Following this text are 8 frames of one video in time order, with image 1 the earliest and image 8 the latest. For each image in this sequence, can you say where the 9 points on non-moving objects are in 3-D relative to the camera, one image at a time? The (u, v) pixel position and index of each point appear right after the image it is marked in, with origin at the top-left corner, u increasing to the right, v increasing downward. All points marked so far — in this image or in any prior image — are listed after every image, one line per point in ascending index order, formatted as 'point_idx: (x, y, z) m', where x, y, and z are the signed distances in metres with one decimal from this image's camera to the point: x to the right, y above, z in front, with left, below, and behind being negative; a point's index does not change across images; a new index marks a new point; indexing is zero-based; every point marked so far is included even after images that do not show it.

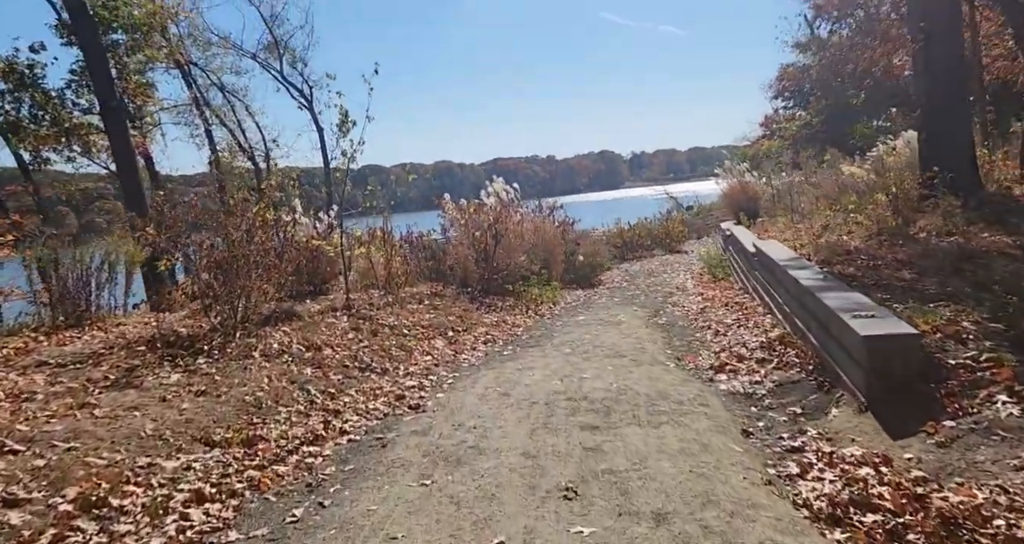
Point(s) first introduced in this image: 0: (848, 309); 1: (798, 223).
0: (+1.9, -0.2, +3.5) m
1: (+4.3, +0.7, +9.6) m
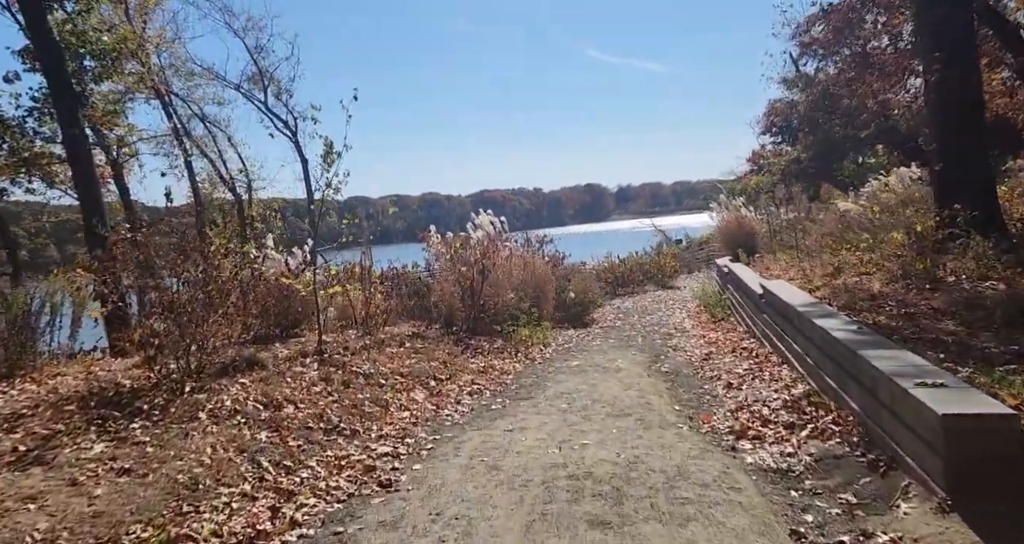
0: (+1.8, -0.5, +3.0) m
1: (+4.2, +0.1, +9.1) m
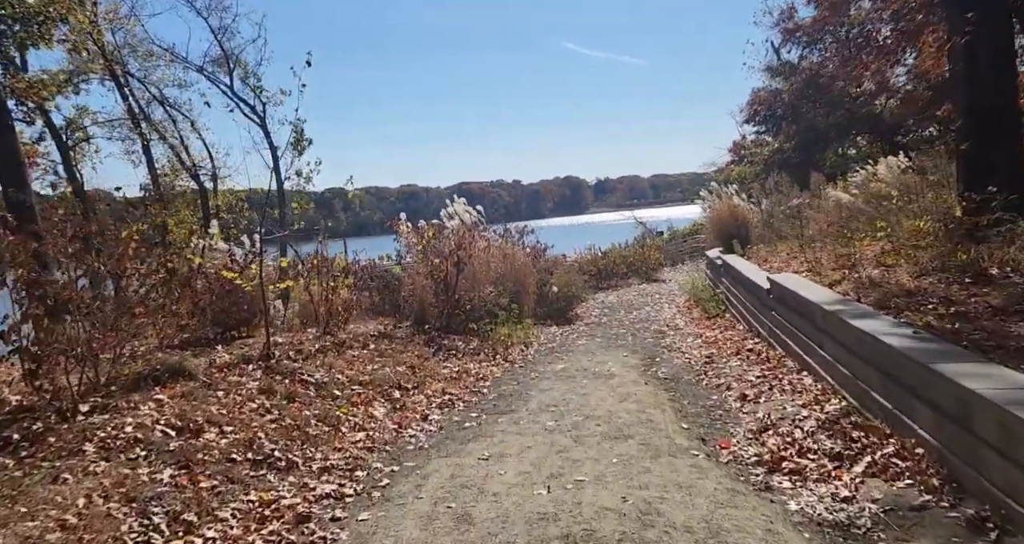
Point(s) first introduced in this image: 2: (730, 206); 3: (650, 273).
0: (+1.7, -0.4, +2.2) m
1: (+3.9, +0.2, +8.4) m
2: (+4.2, +1.3, +12.1) m
3: (+3.9, 0.0, +17.8) m
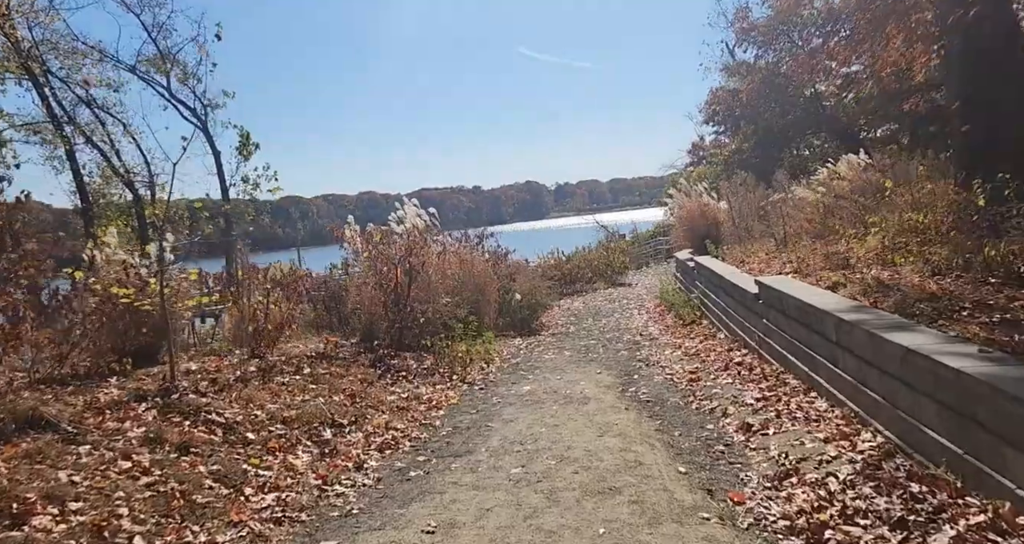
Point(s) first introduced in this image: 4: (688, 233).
0: (+1.6, -0.4, +1.4) m
1: (+3.4, +0.2, +7.7) m
2: (+3.4, +1.2, +11.5) m
3: (+2.8, -0.1, +17.1) m
4: (+3.2, +0.7, +11.7) m
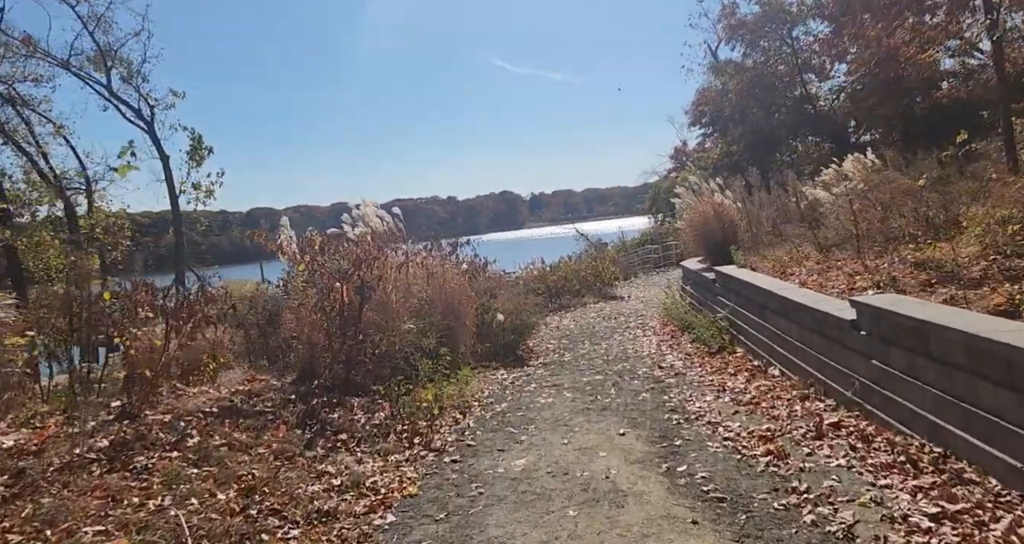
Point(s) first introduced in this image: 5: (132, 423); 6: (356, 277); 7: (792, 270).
0: (+1.7, -0.5, -0.4) m
1: (+3.2, +0.1, +6.0) m
2: (+3.1, +1.0, +9.8) m
3: (+2.3, -0.4, +15.4) m
4: (+2.9, +0.5, +10.0) m
5: (-2.7, -1.0, +4.4) m
6: (-1.6, -0.1, +6.4) m
7: (+3.1, 0.0, +7.0) m
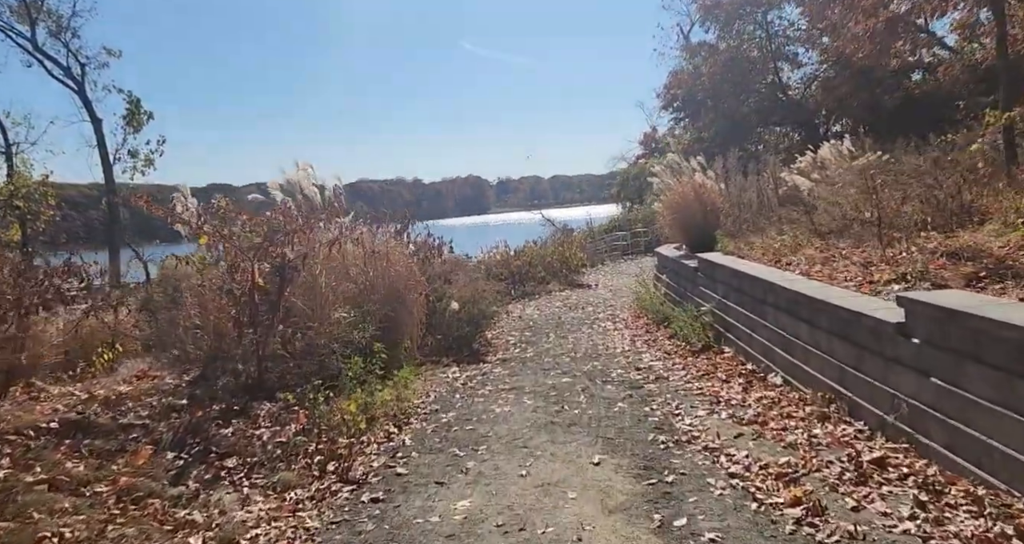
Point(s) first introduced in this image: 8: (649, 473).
0: (+1.7, -0.5, -1.4) m
1: (+2.8, +0.1, +5.1) m
2: (+2.6, +1.2, +8.8) m
3: (+1.4, -0.1, +14.4) m
4: (+2.3, +0.7, +9.1) m
5: (-3.0, -0.9, +3.3) m
6: (-2.0, +0.1, +5.3) m
7: (+2.6, +0.2, +6.1) m
8: (+0.7, -1.0, +3.3) m
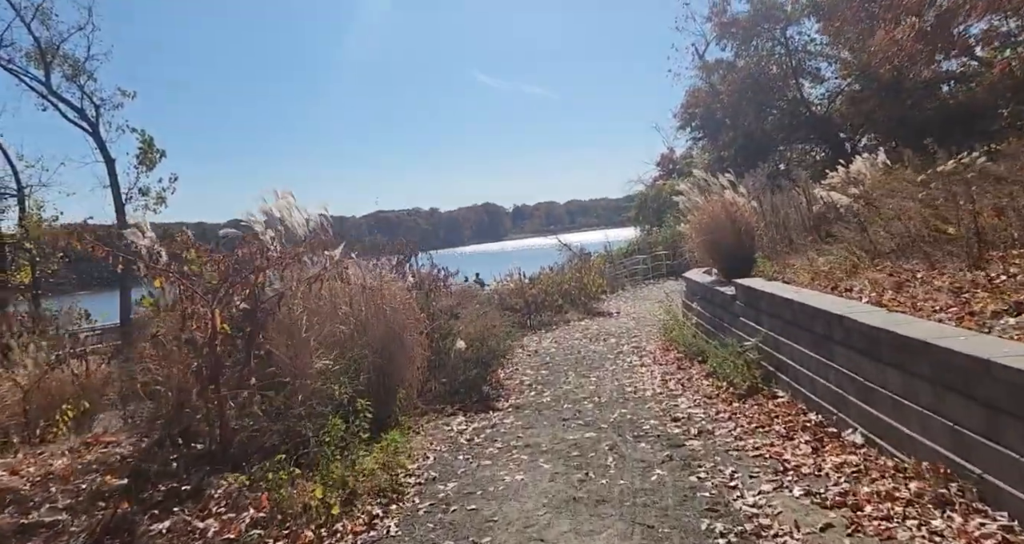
0: (+1.6, -0.5, -2.3) m
1: (+2.9, 0.0, +4.2) m
2: (+2.7, +0.9, +8.0) m
3: (+1.7, -0.7, +13.5) m
4: (+2.5, +0.3, +8.2) m
5: (-2.9, -1.1, +2.5) m
6: (-1.9, -0.2, +4.5) m
7: (+2.7, -0.1, +5.2) m
8: (+0.7, -1.2, +2.4) m
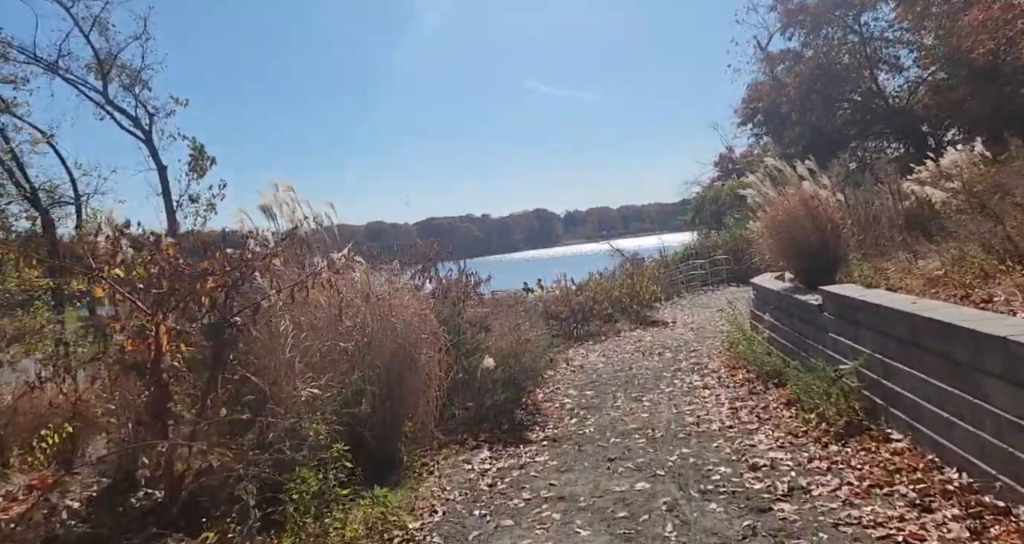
0: (+1.1, -0.4, -3.4) m
1: (+3.0, -0.1, +2.9) m
2: (+3.1, +0.8, +6.7) m
3: (+2.6, -0.8, +12.4) m
4: (+3.0, +0.3, +7.0) m
5: (-2.9, -1.1, +1.7) m
6: (-1.7, -0.2, +3.7) m
7: (+2.9, -0.1, +4.0) m
8: (+0.7, -1.2, +1.4) m
